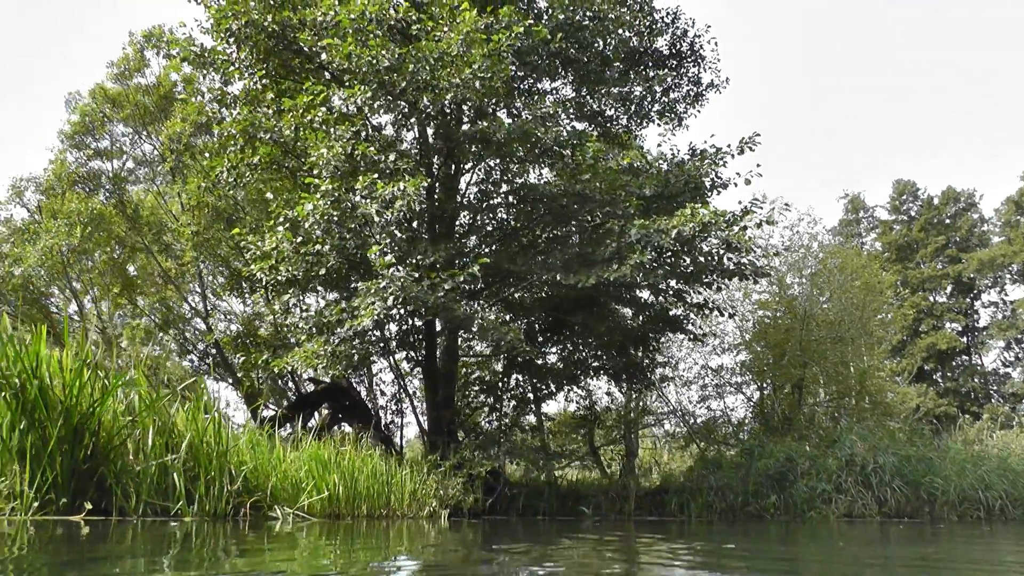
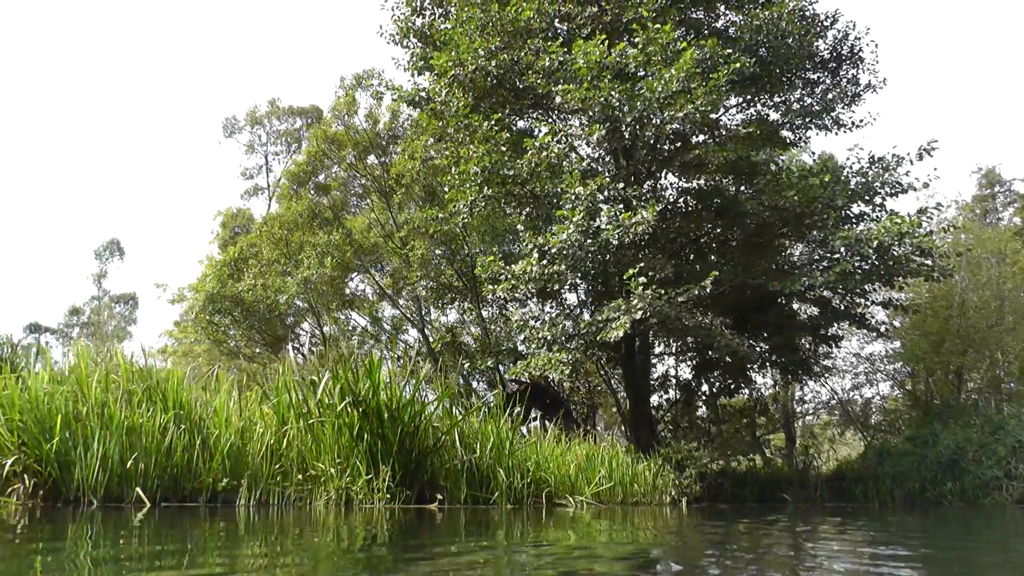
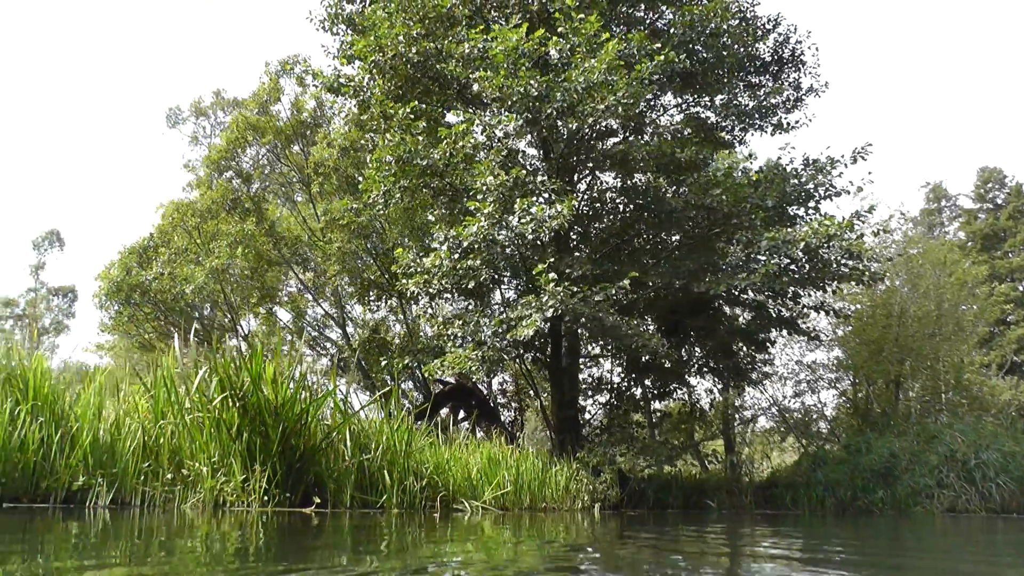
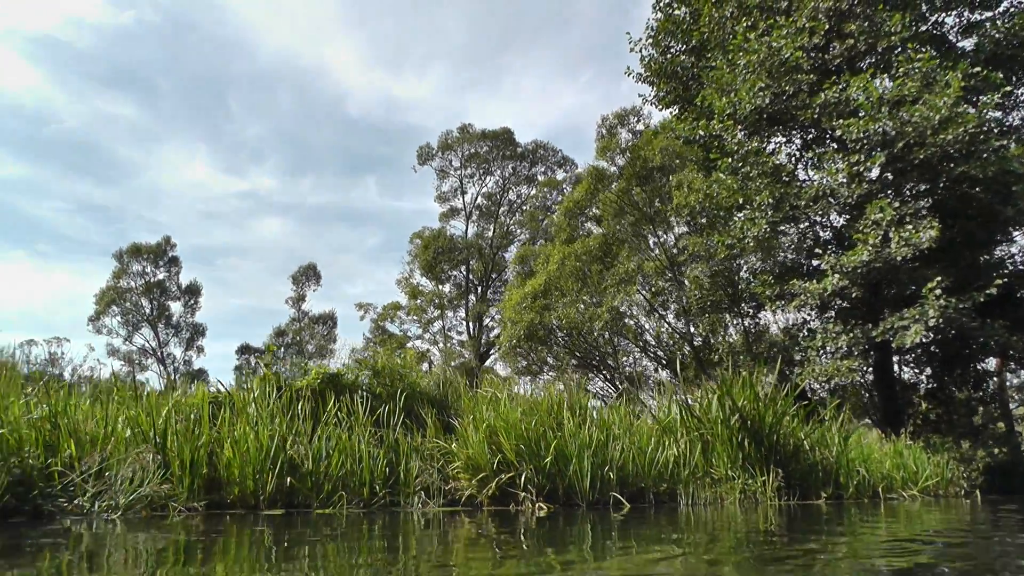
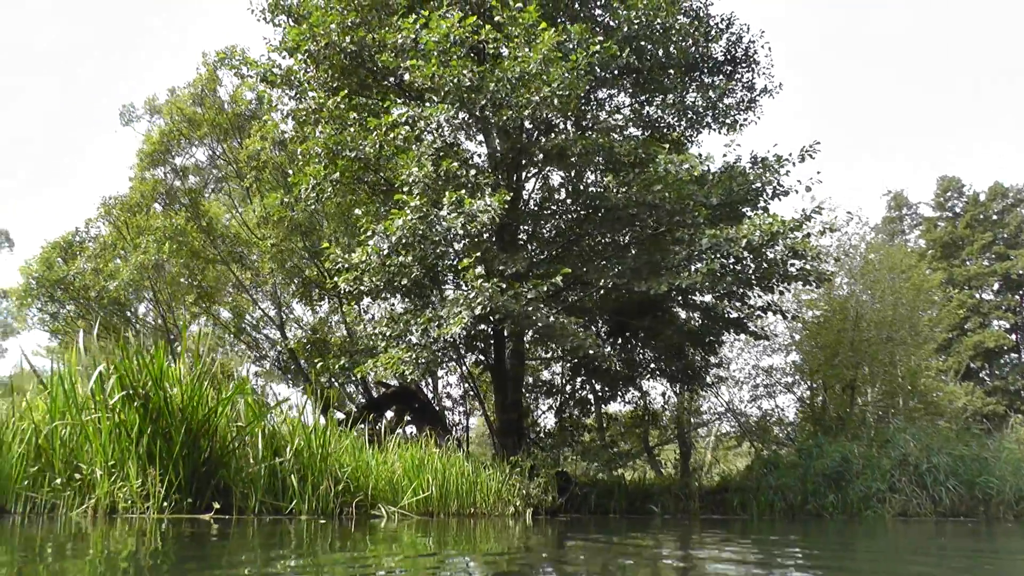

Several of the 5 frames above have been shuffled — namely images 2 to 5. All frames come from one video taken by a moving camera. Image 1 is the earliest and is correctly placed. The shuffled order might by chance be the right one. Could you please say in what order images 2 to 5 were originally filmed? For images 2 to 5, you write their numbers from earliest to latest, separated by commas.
5, 3, 2, 4
